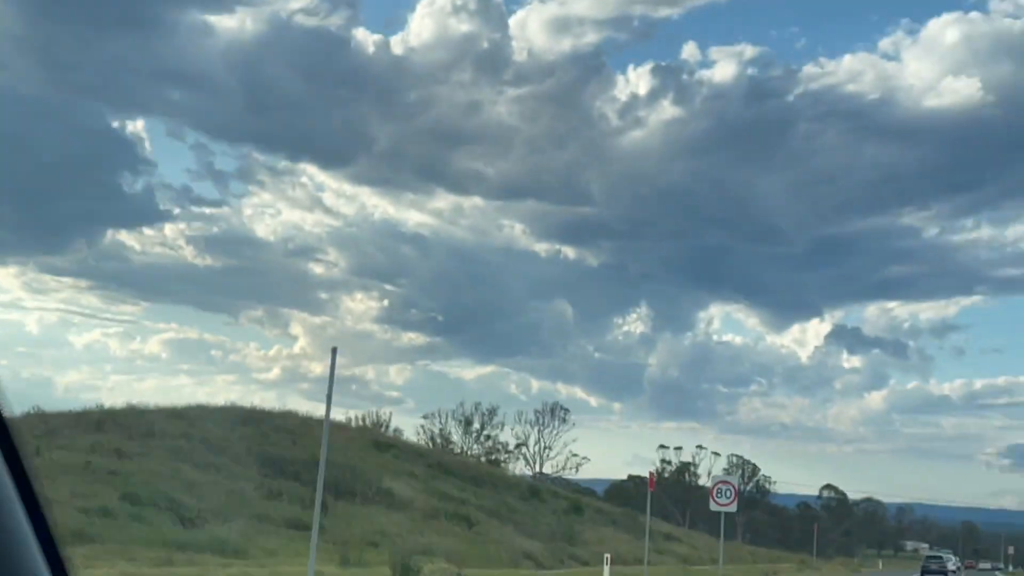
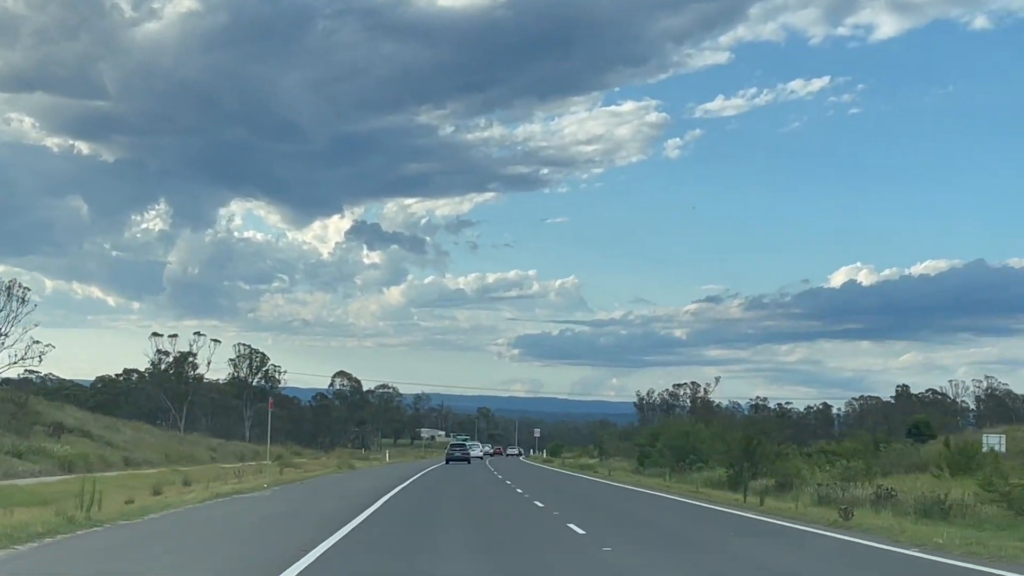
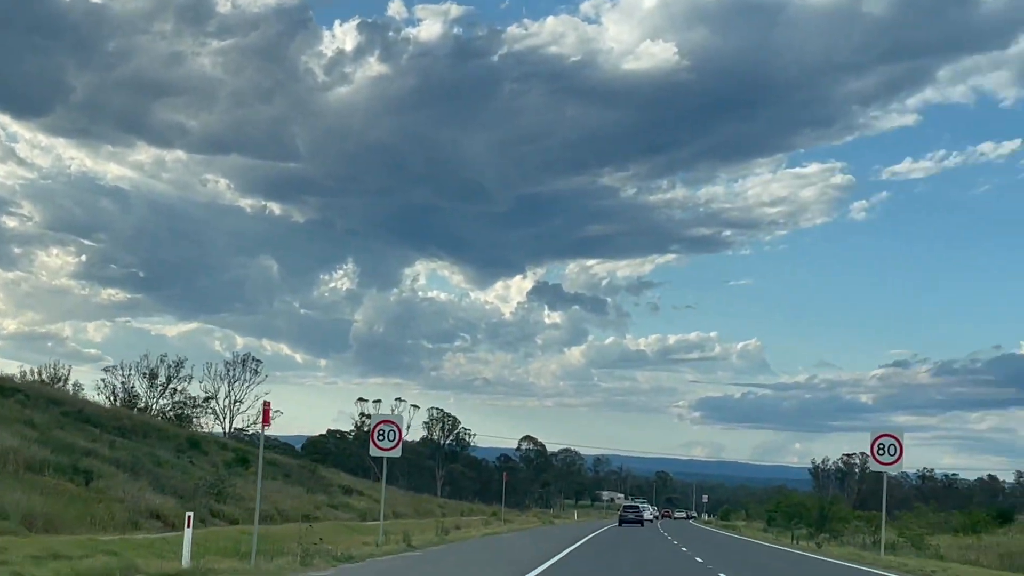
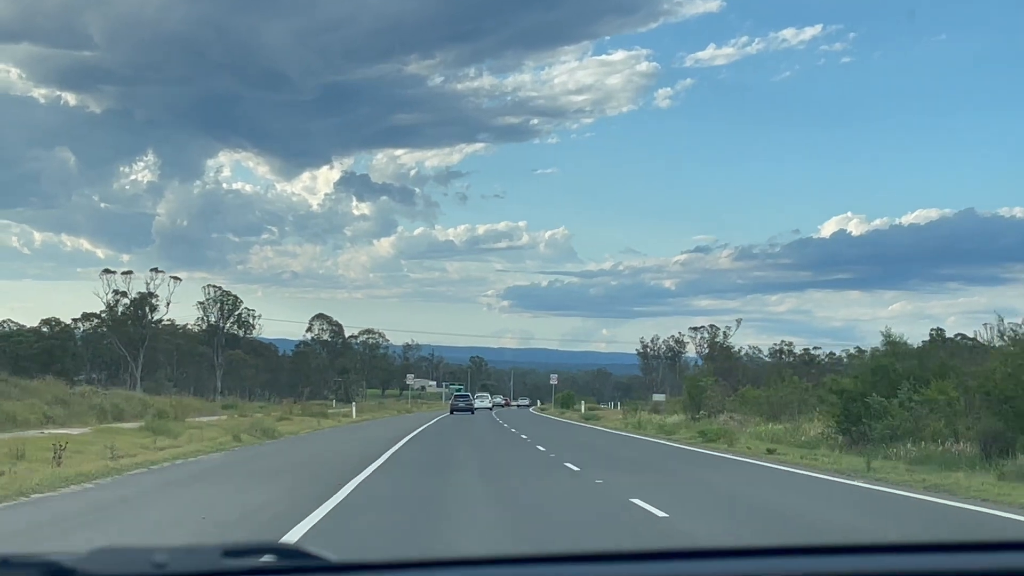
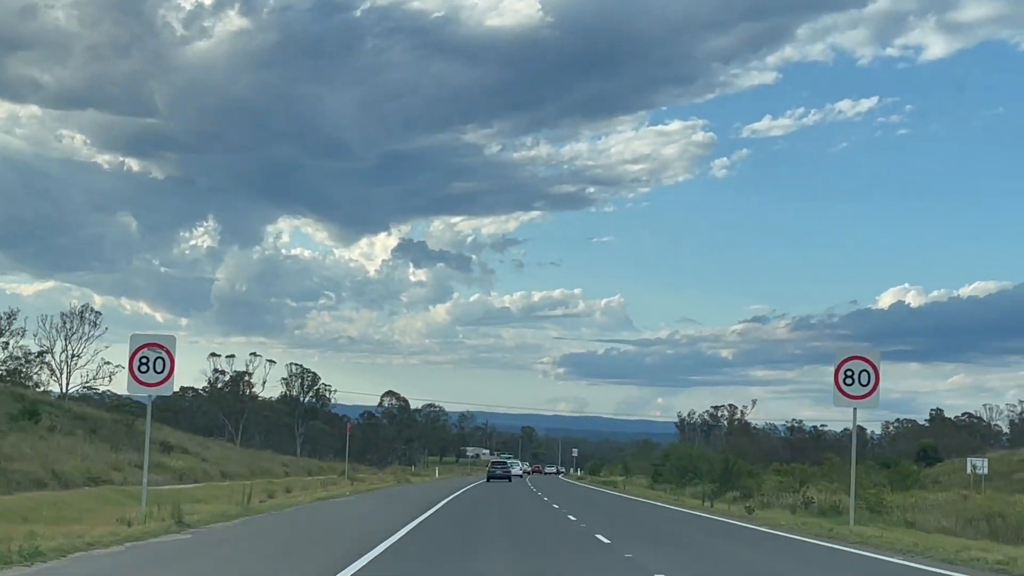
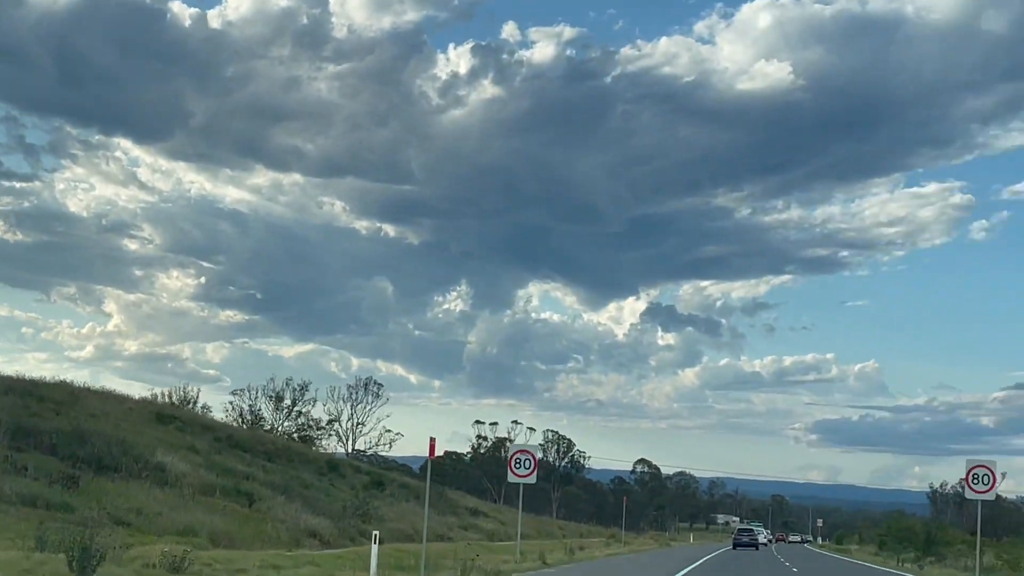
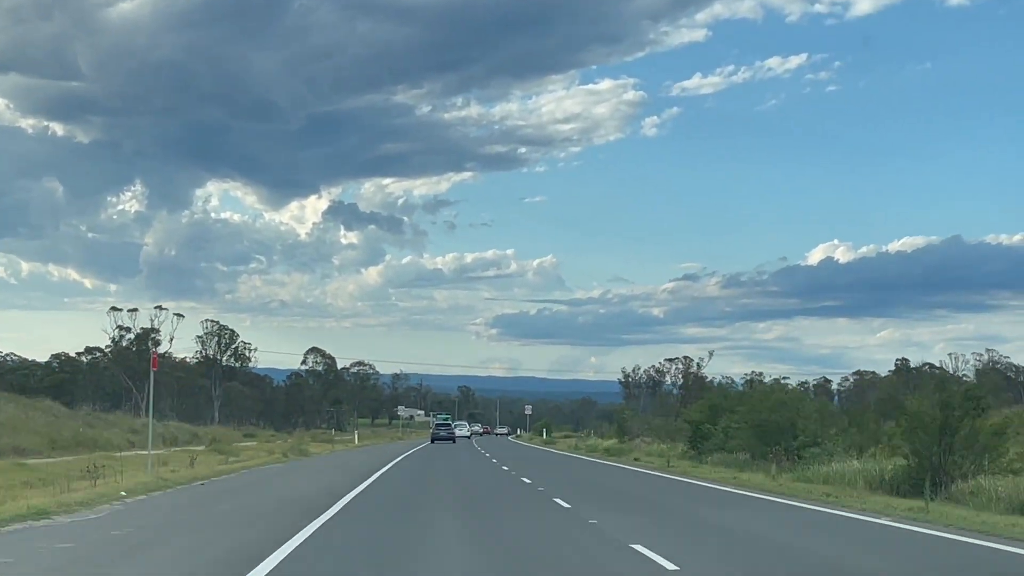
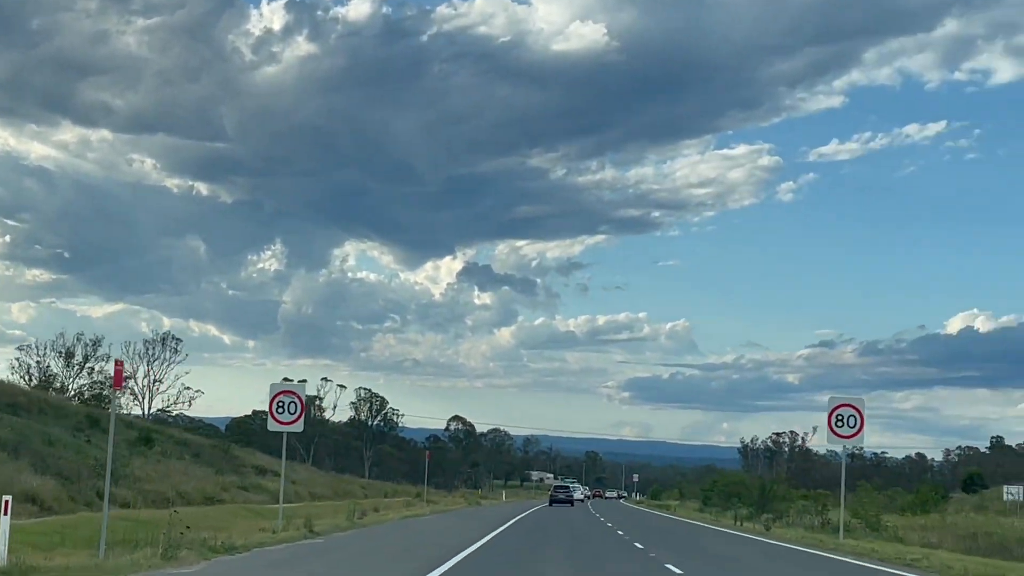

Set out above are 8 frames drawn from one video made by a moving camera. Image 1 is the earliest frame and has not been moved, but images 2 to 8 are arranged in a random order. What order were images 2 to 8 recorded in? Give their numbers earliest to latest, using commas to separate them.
6, 3, 8, 5, 2, 7, 4
